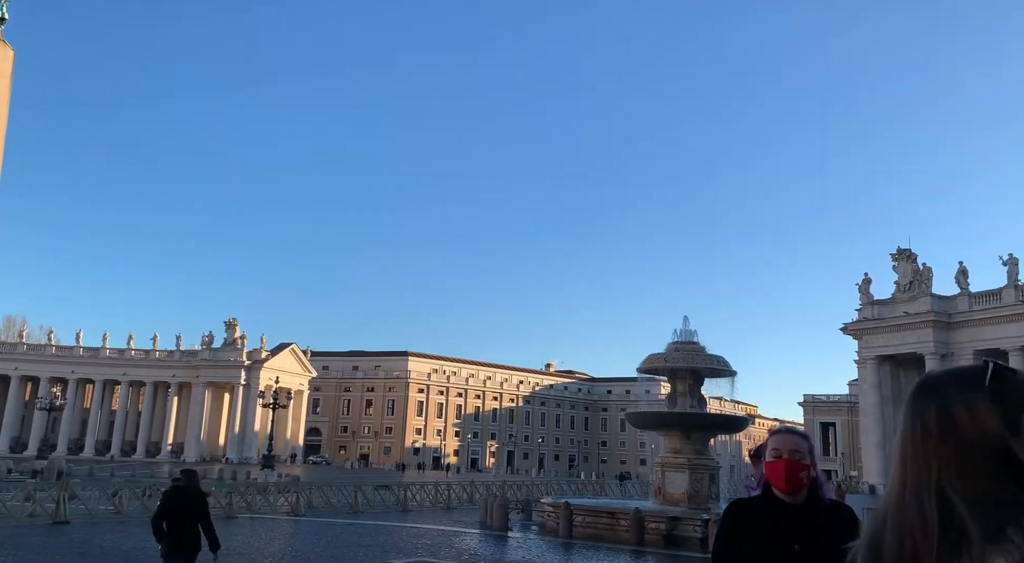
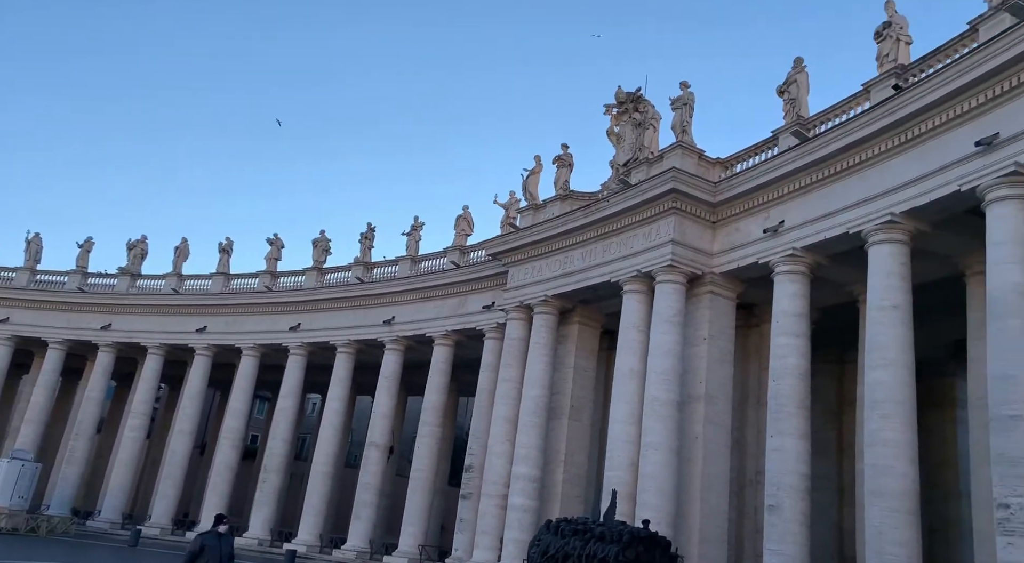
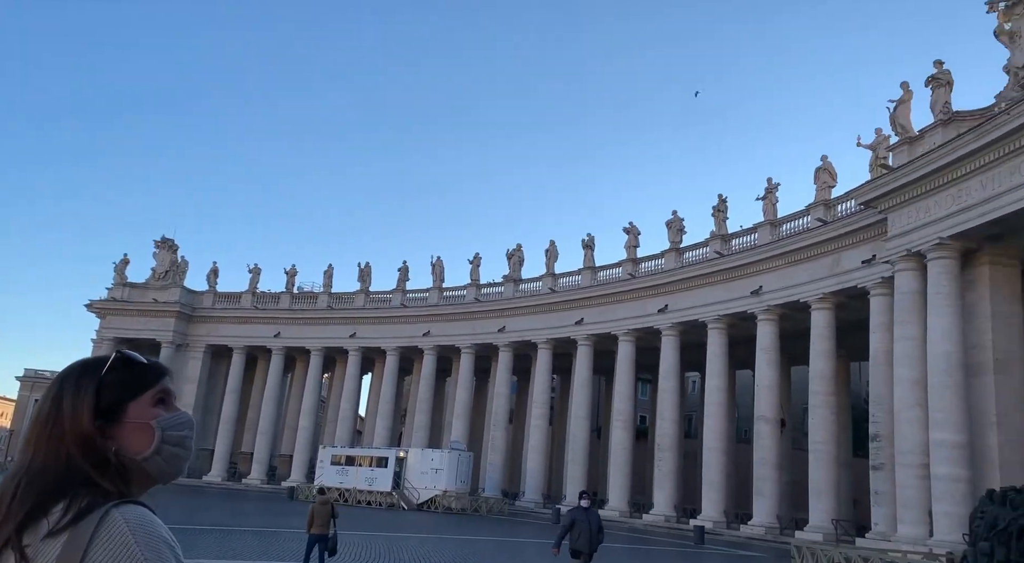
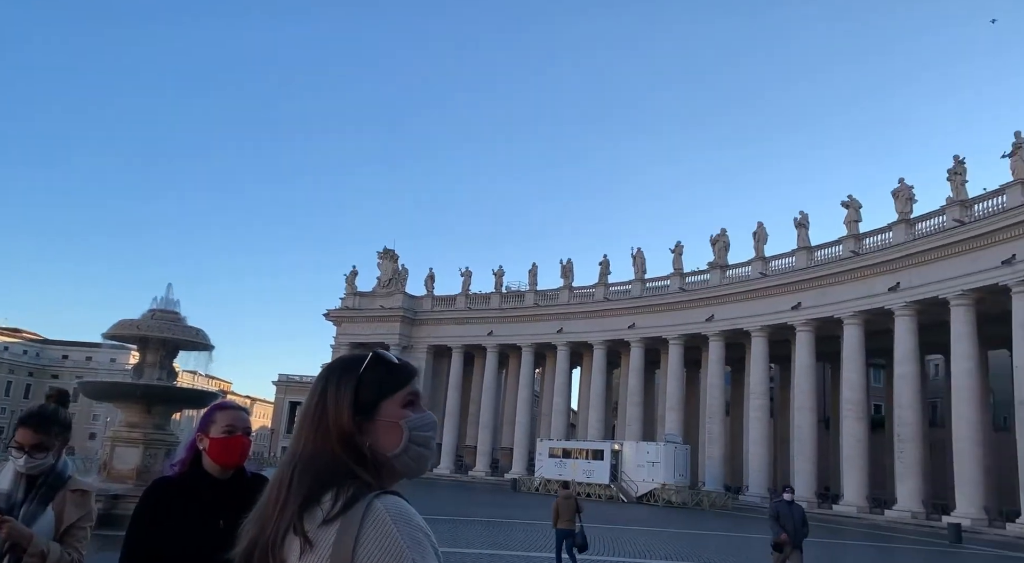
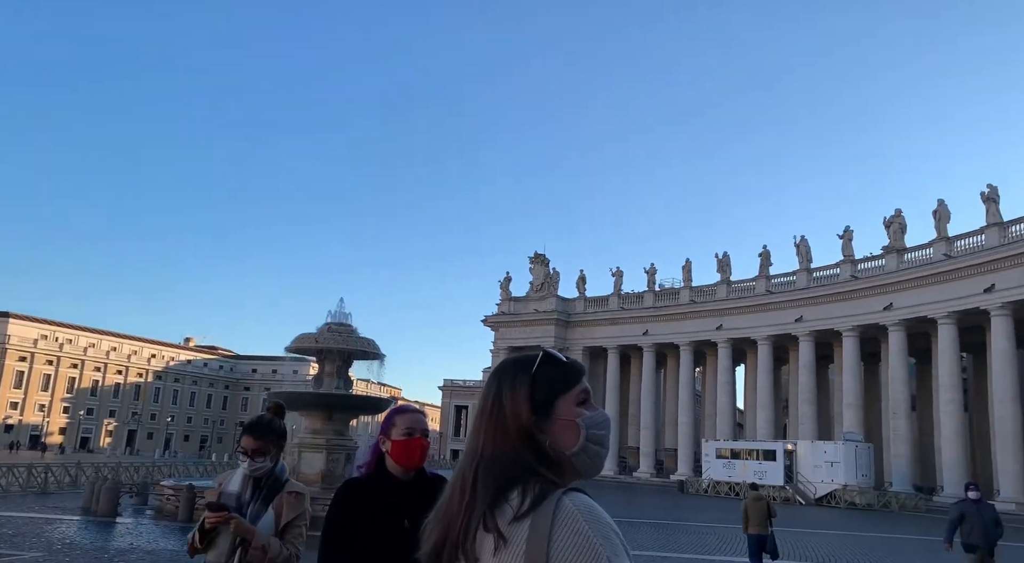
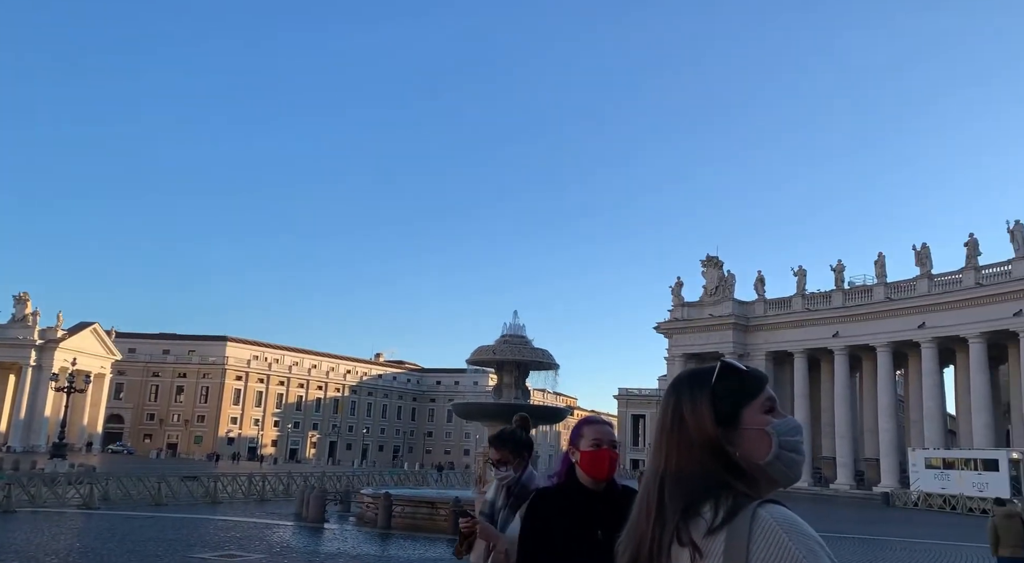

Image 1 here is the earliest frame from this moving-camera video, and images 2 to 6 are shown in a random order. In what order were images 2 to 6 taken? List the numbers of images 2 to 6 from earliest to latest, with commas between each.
6, 5, 4, 3, 2
